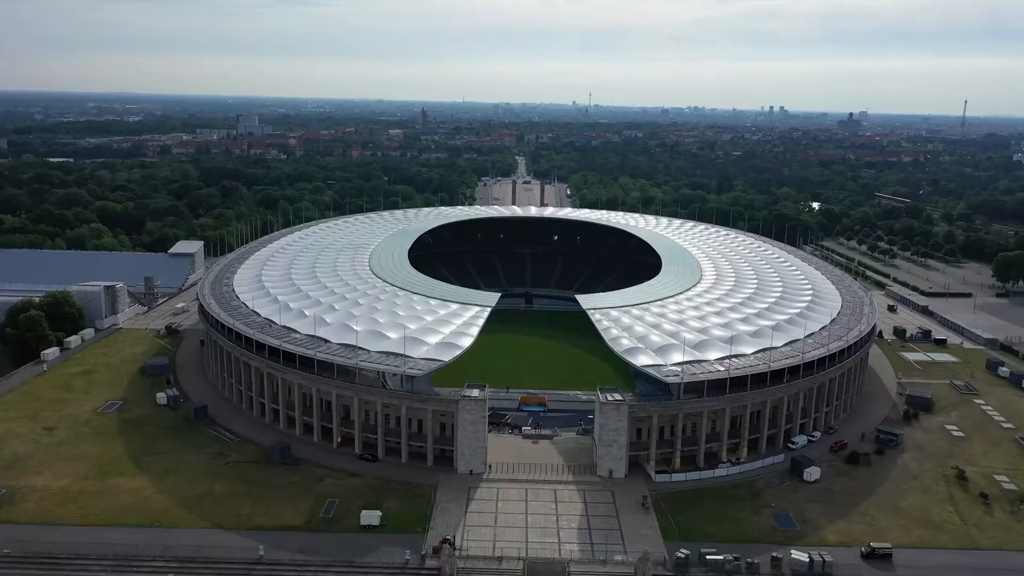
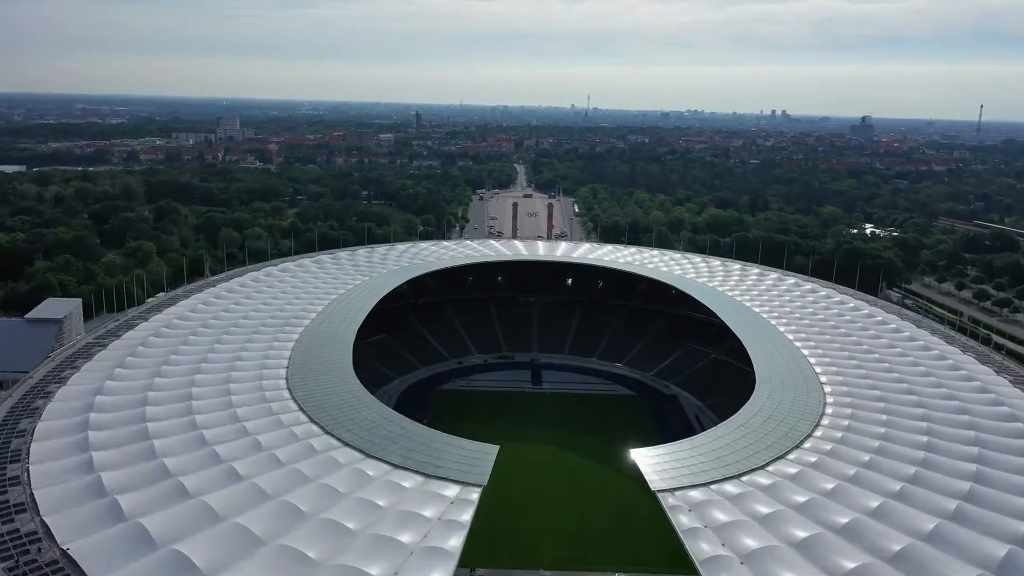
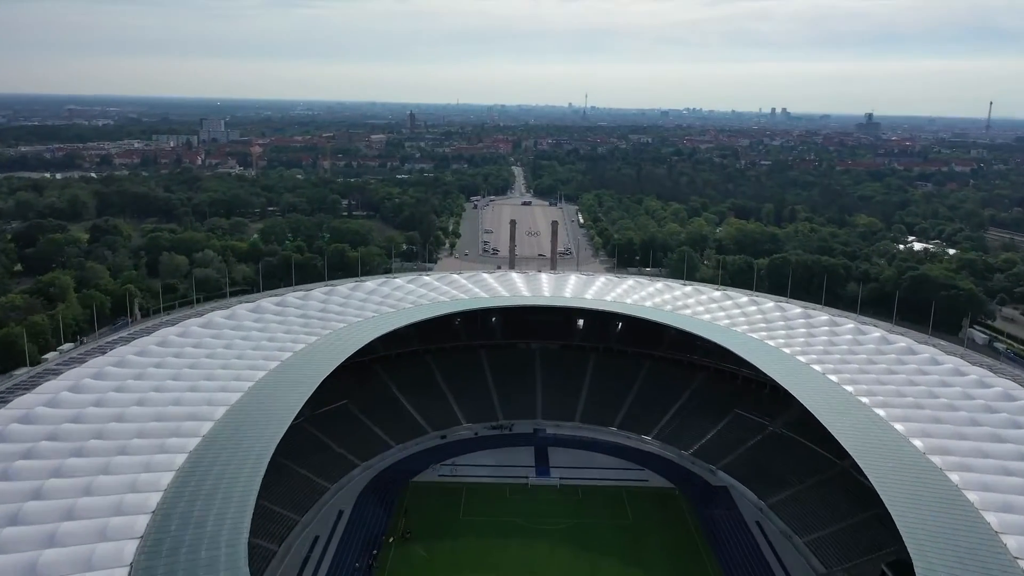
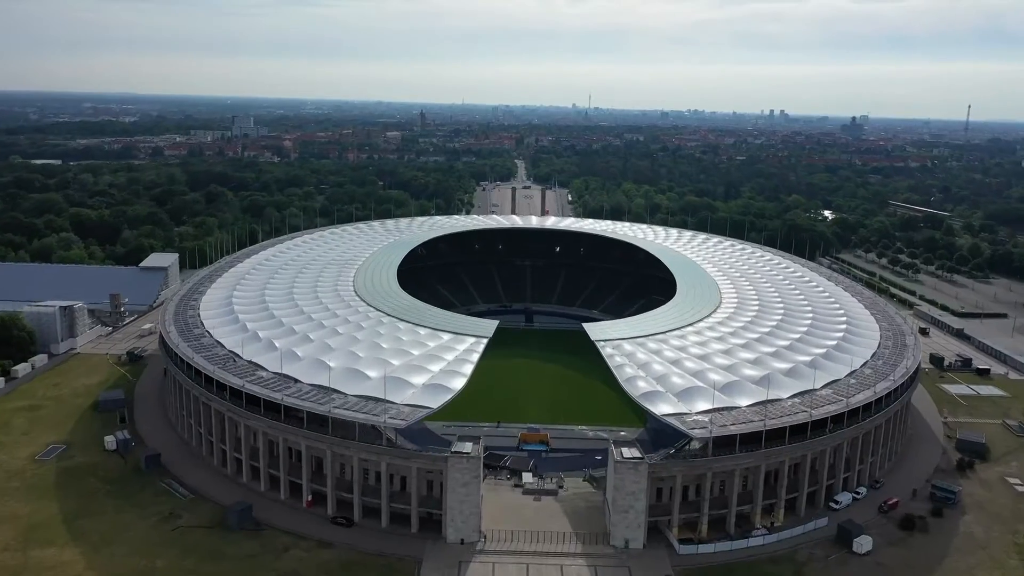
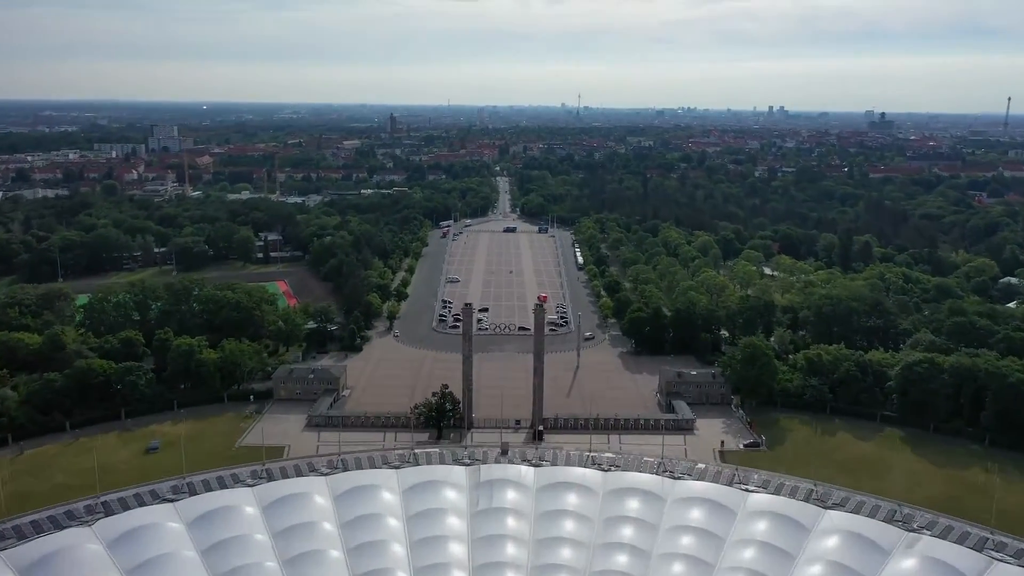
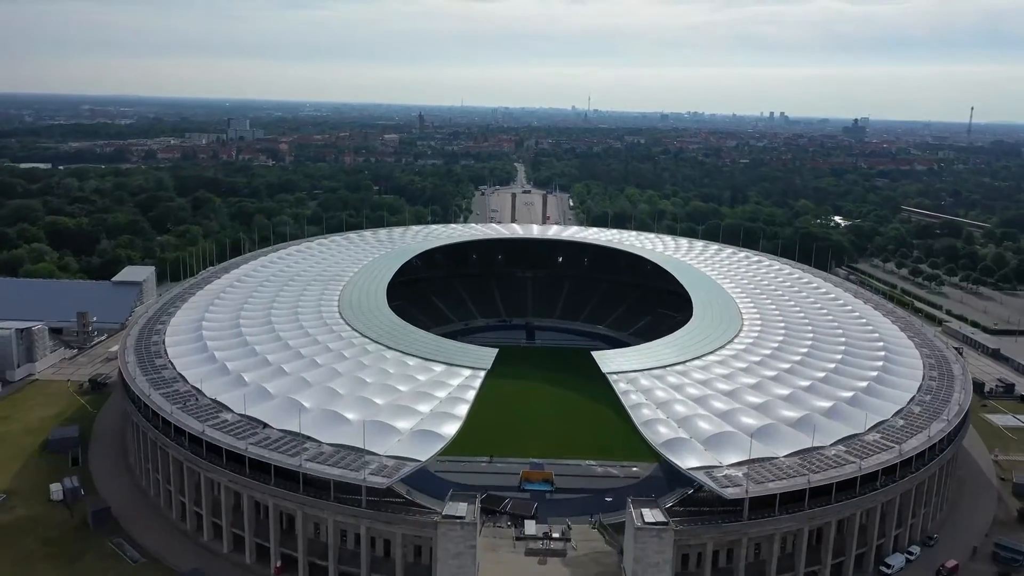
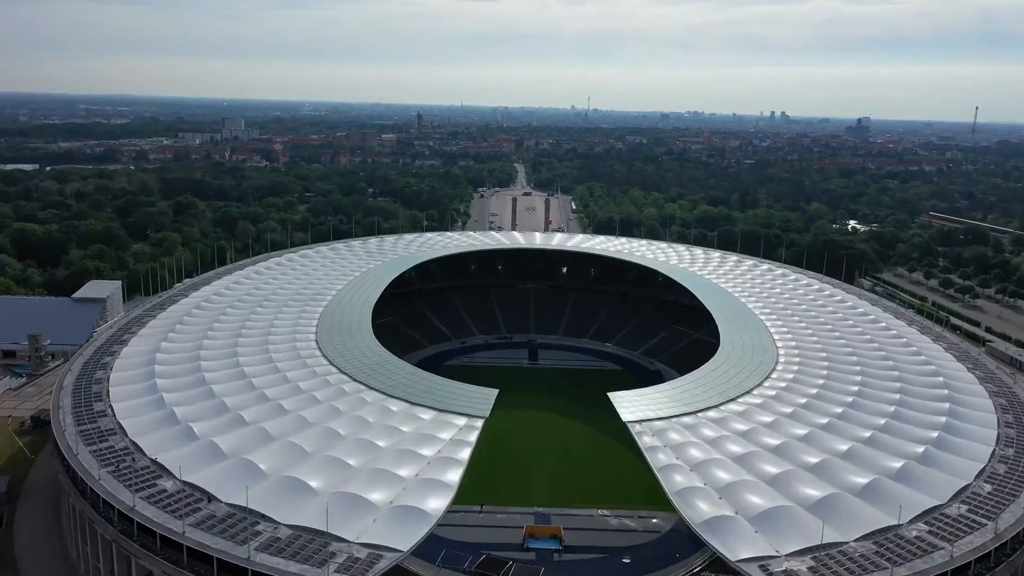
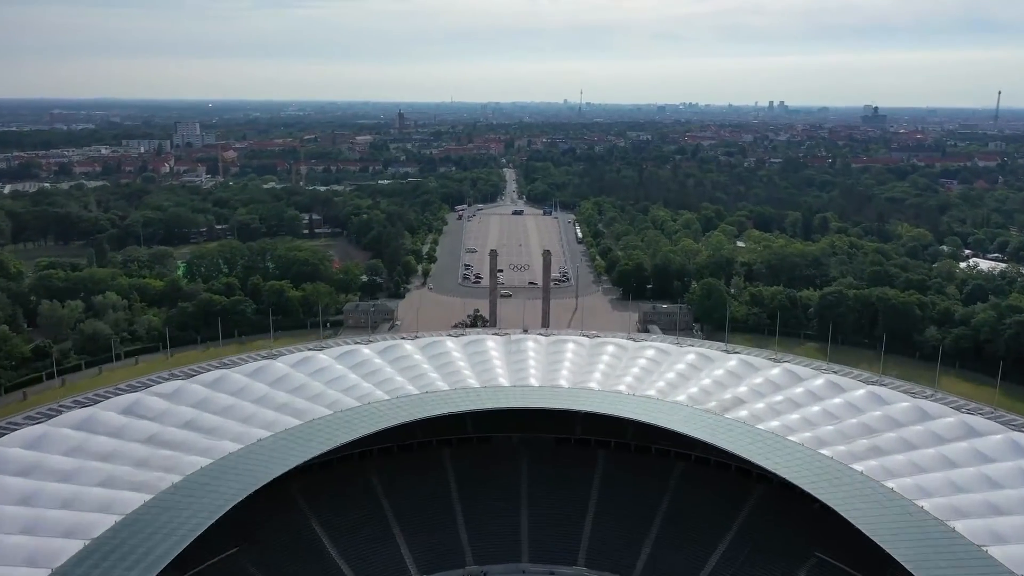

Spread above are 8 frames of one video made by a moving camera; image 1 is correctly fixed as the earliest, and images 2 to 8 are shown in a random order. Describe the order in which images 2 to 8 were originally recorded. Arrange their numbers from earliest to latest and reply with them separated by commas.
4, 6, 7, 2, 3, 8, 5
